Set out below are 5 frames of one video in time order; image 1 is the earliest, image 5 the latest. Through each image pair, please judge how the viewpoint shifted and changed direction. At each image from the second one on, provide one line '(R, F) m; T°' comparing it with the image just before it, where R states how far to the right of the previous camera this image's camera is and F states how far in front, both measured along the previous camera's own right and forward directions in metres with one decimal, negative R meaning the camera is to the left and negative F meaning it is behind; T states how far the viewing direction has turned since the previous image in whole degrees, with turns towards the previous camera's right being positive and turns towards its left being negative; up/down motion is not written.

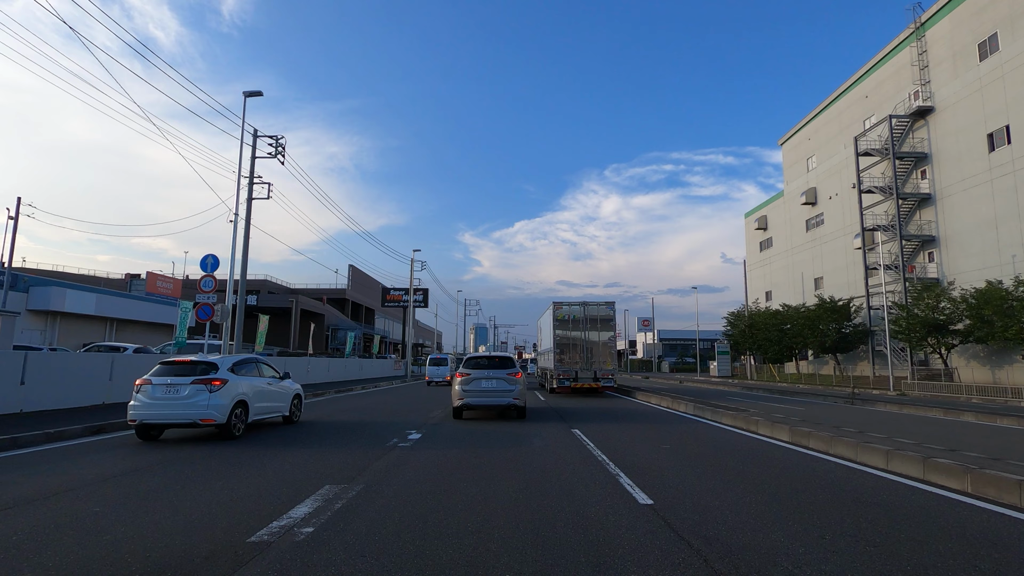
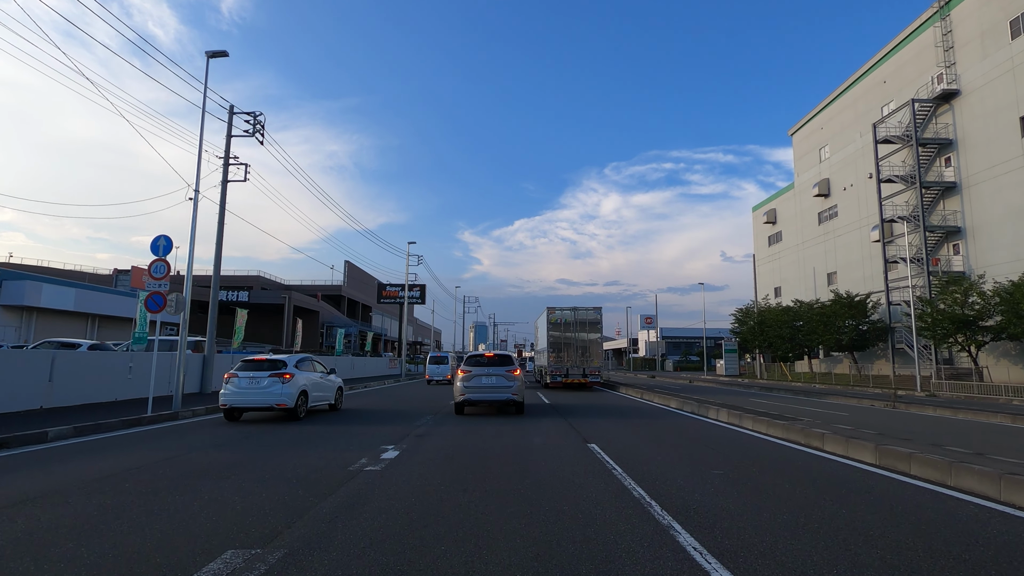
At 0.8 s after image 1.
(0.0, +2.1) m; 0°
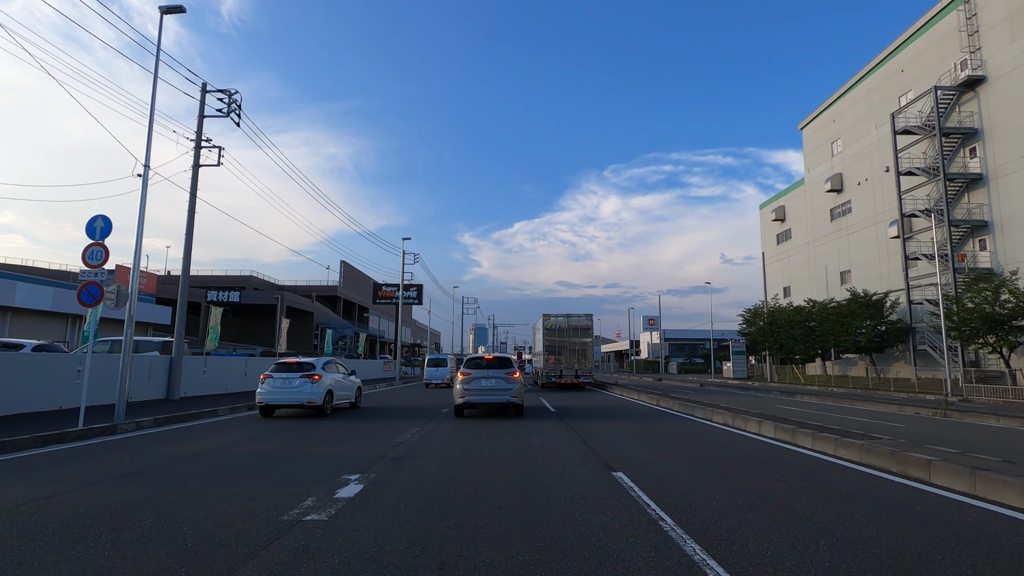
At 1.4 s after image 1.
(0.0, +2.0) m; 0°
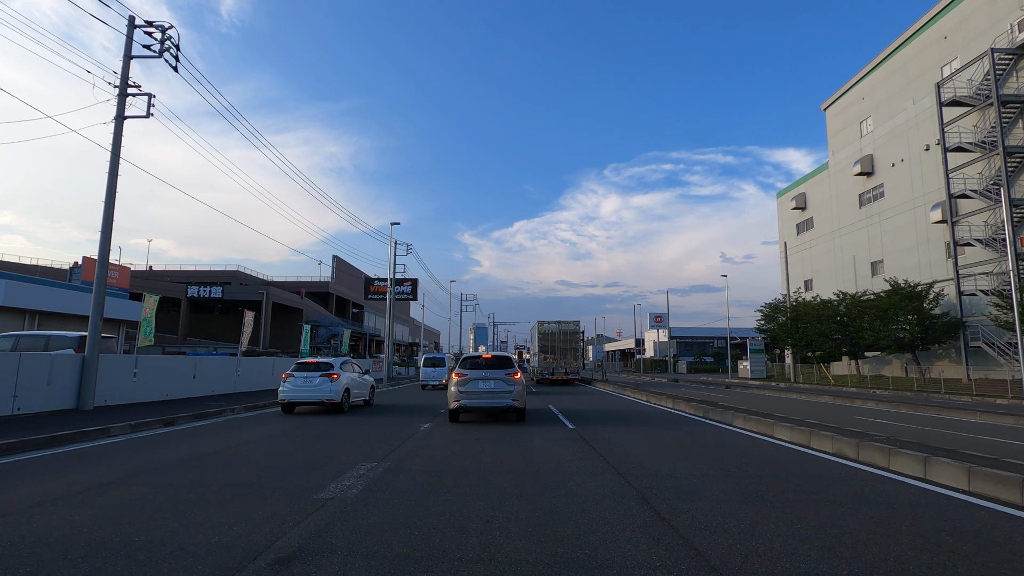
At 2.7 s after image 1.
(-0.1, +4.0) m; 0°
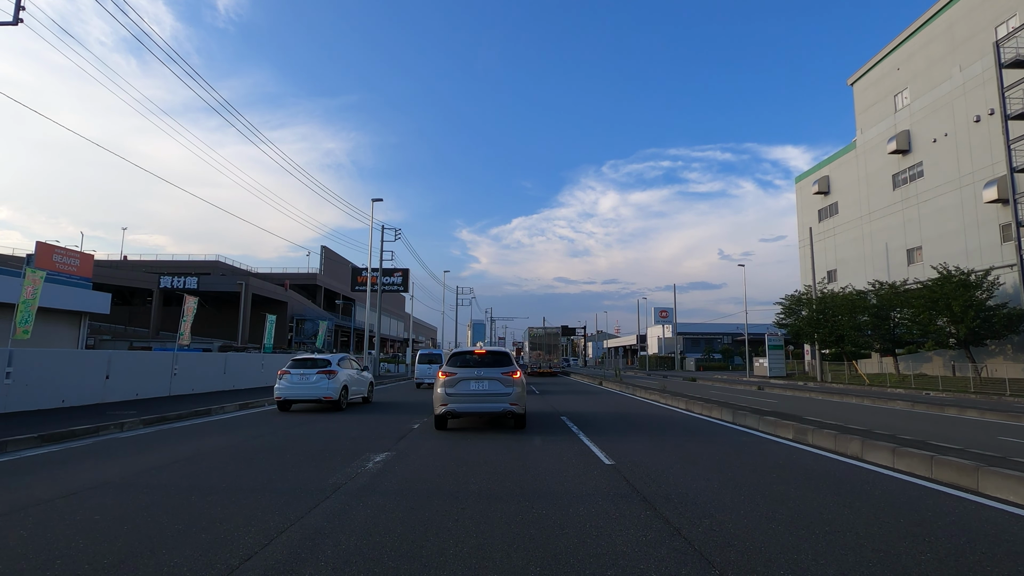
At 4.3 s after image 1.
(0.0, +4.2) m; 0°
